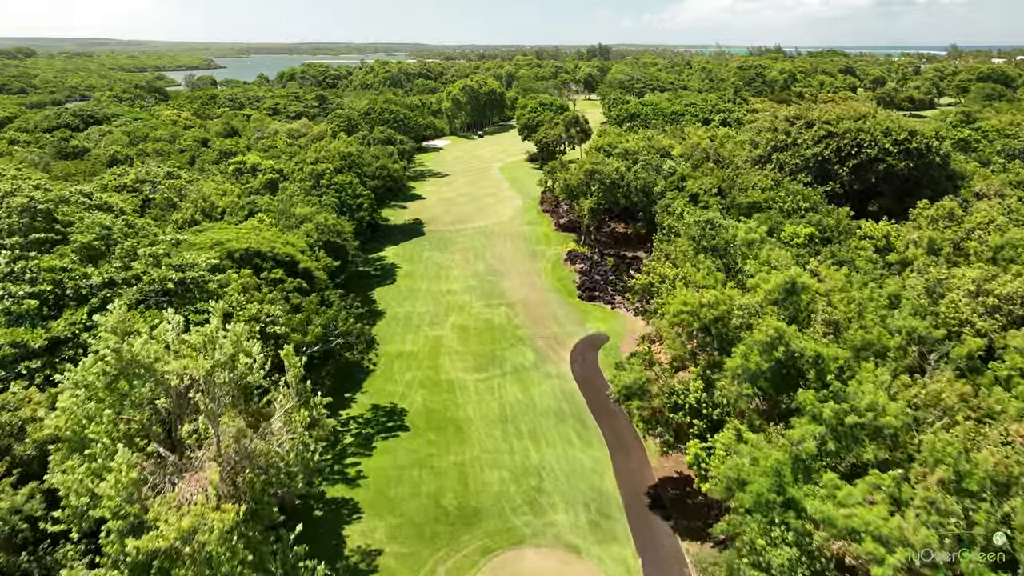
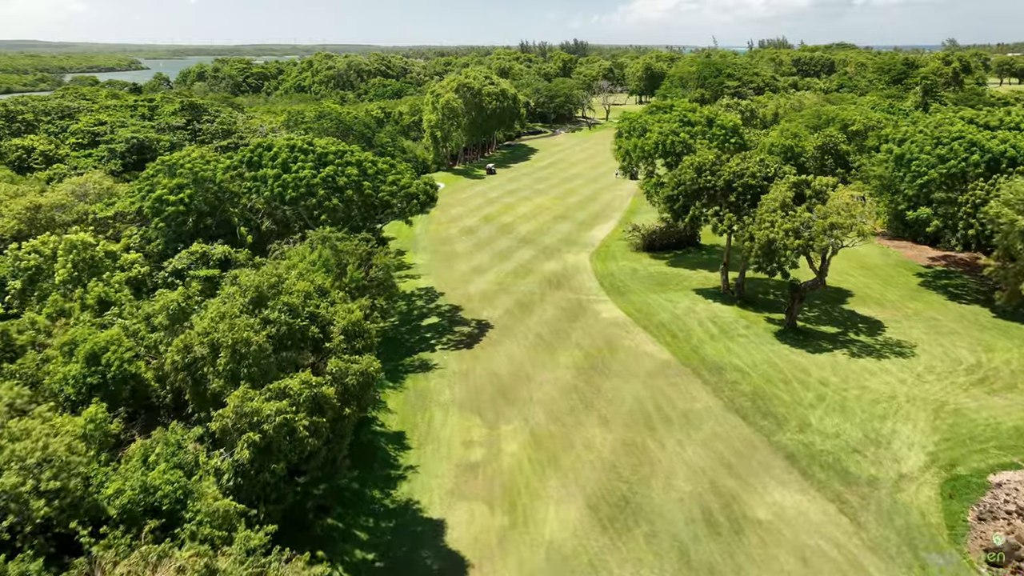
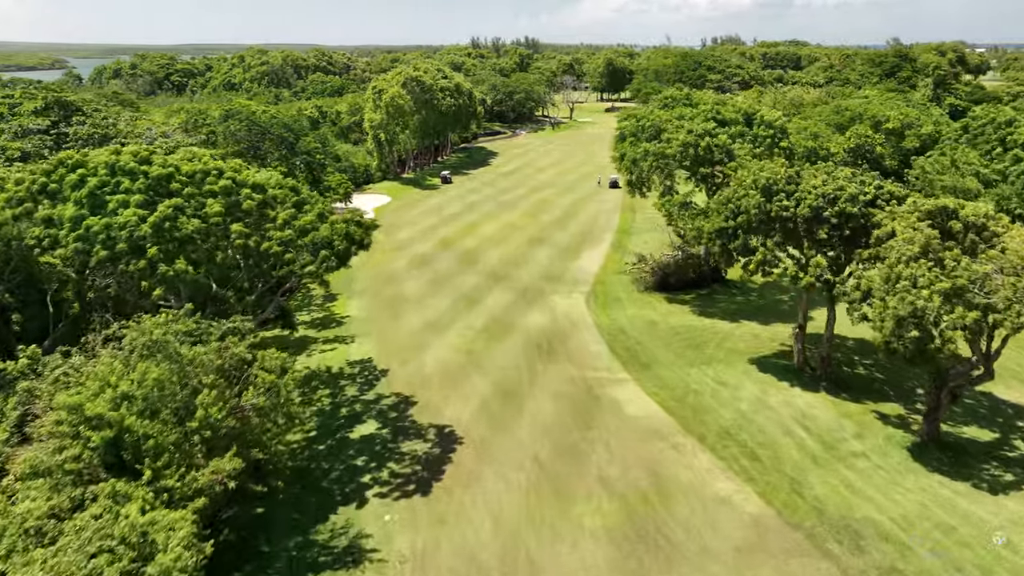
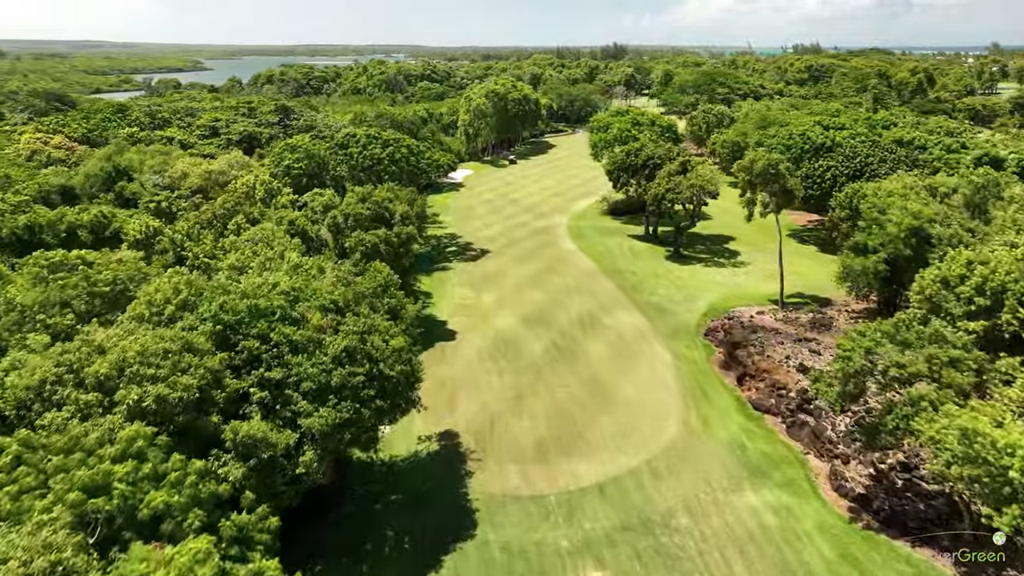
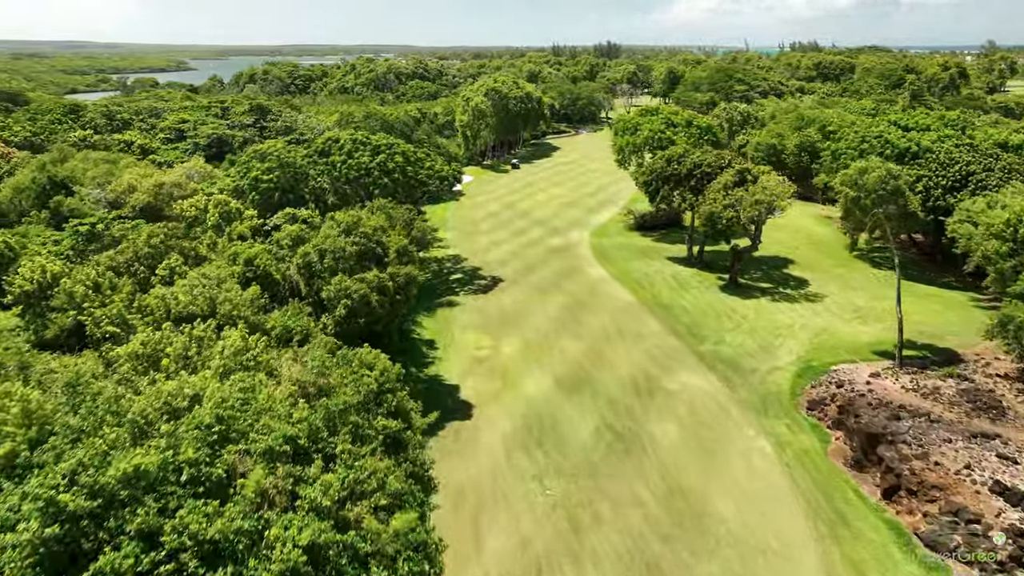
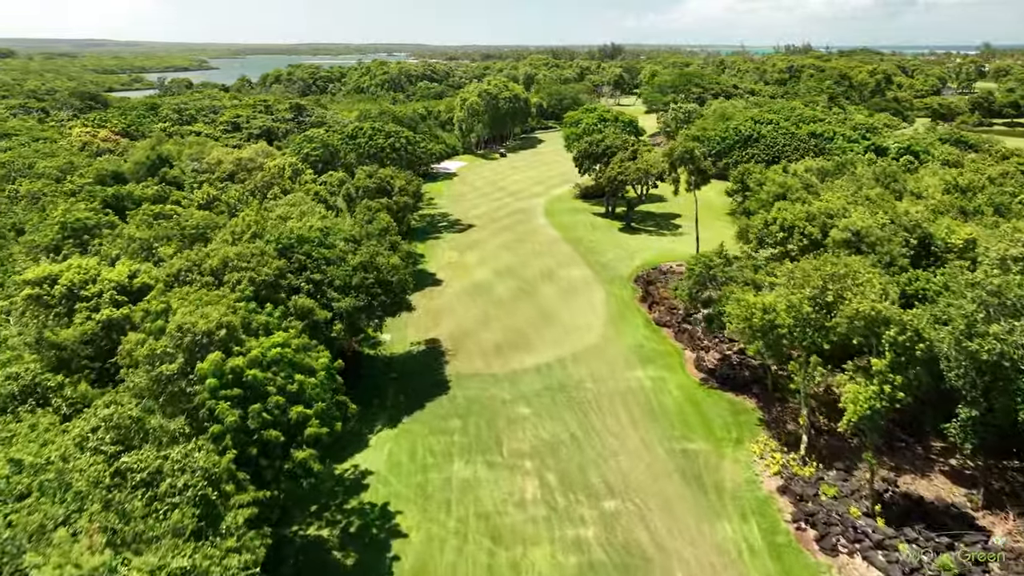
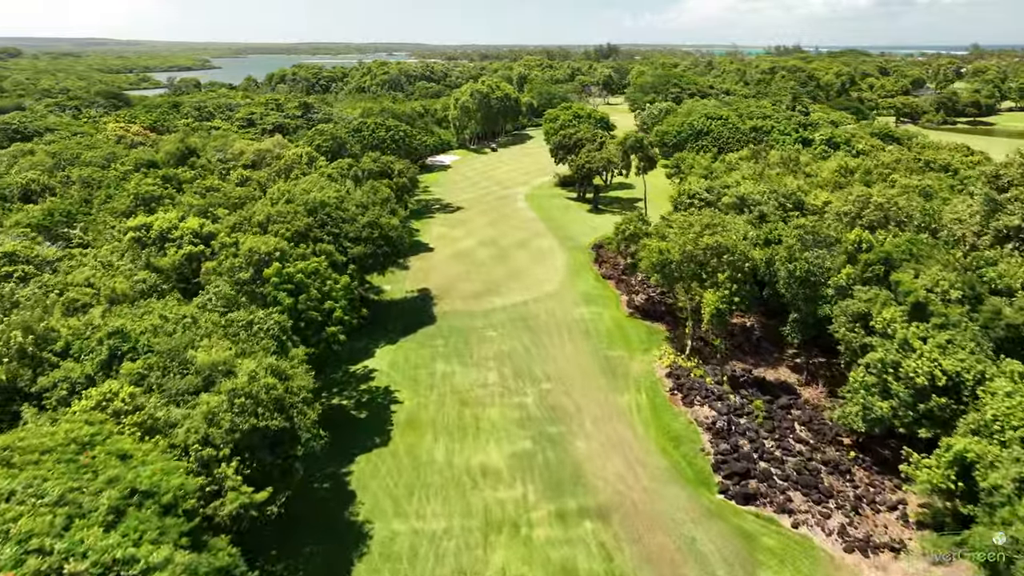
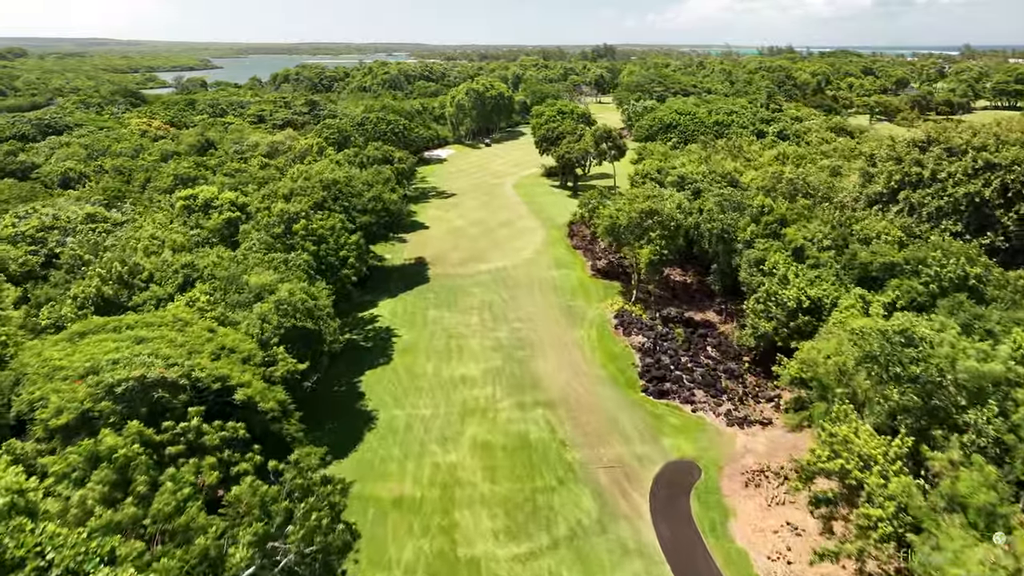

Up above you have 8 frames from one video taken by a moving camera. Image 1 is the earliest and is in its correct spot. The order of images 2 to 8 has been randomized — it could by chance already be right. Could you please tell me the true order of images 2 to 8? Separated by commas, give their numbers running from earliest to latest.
8, 7, 6, 4, 5, 2, 3
